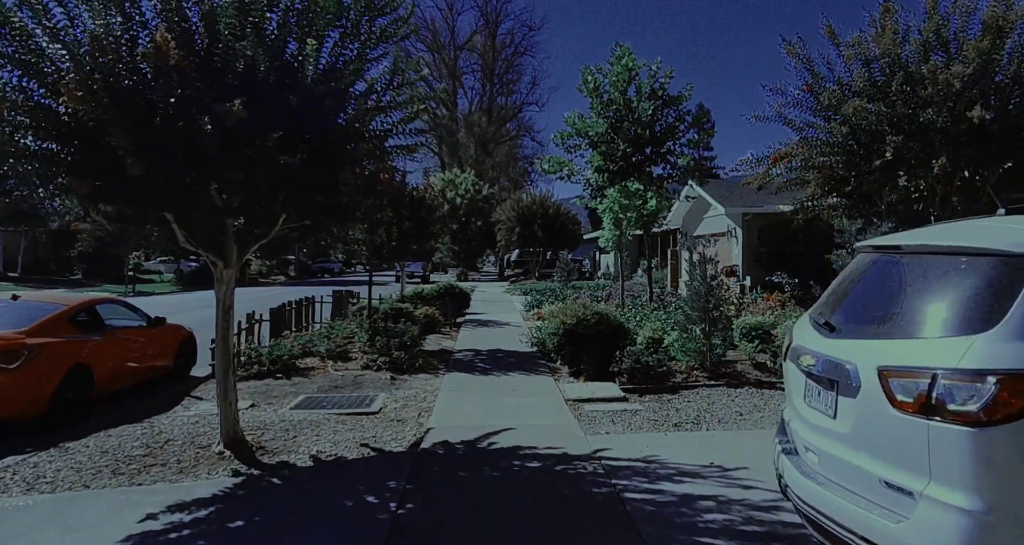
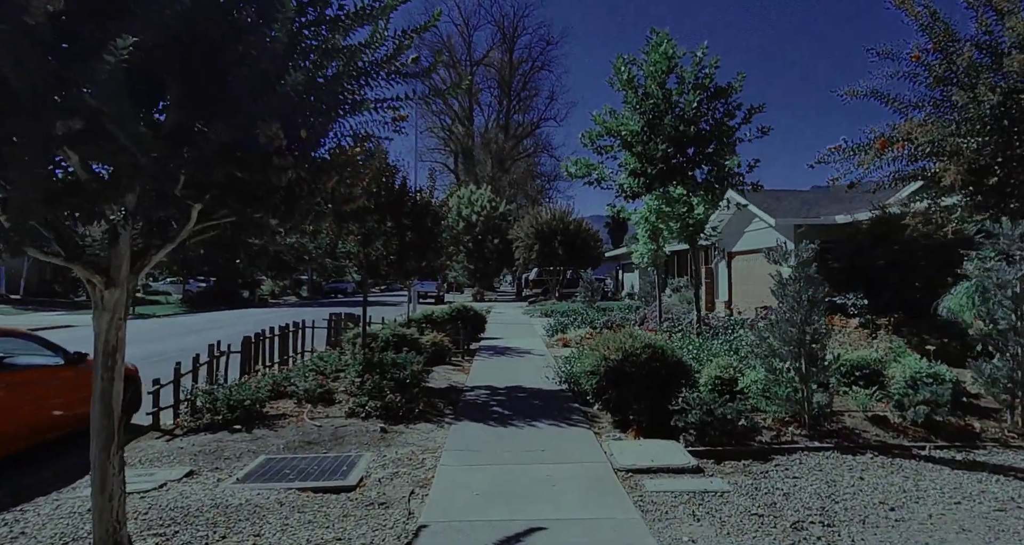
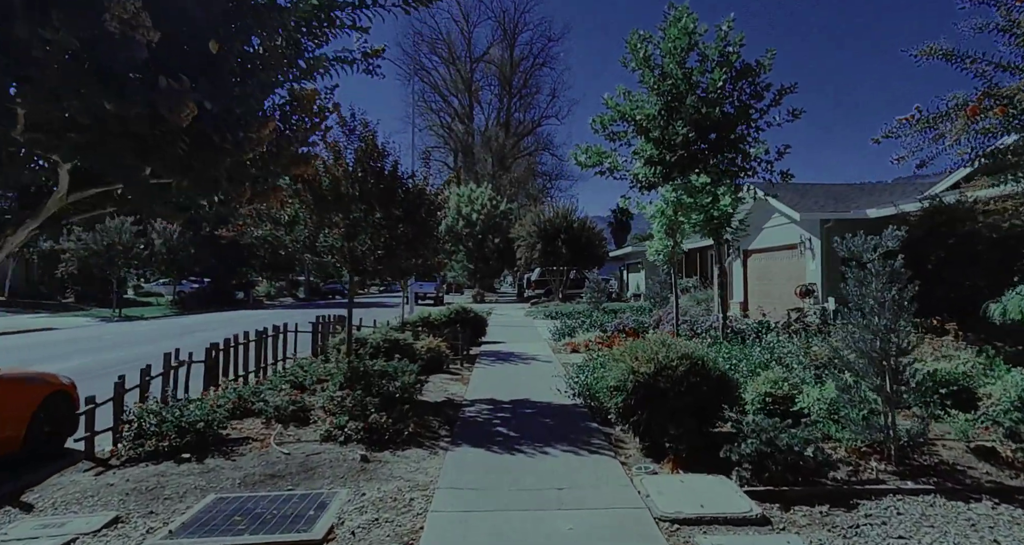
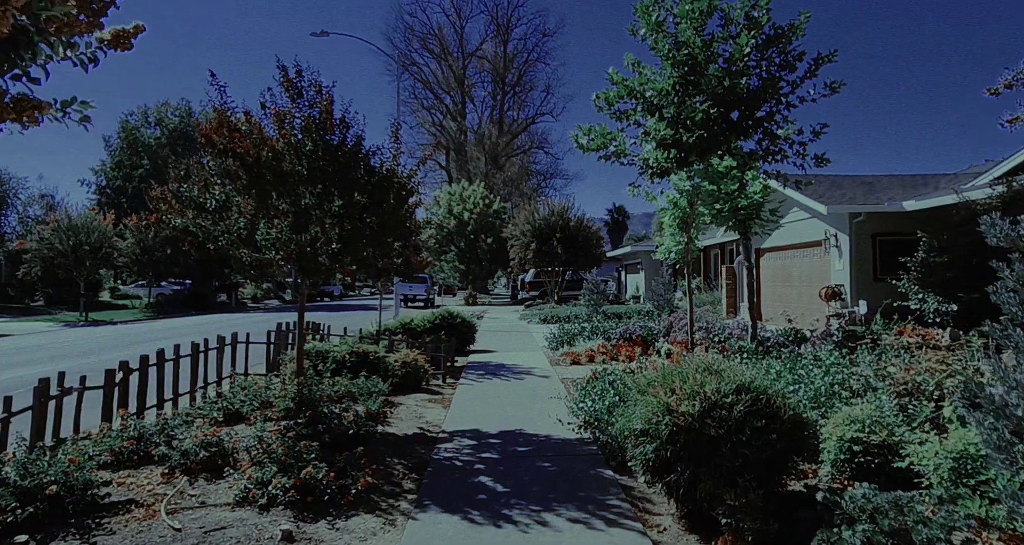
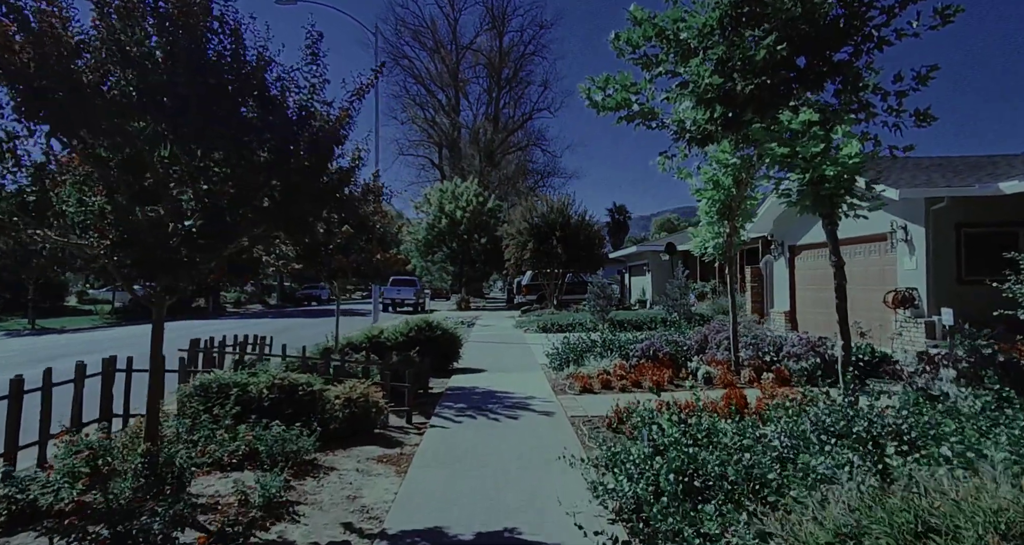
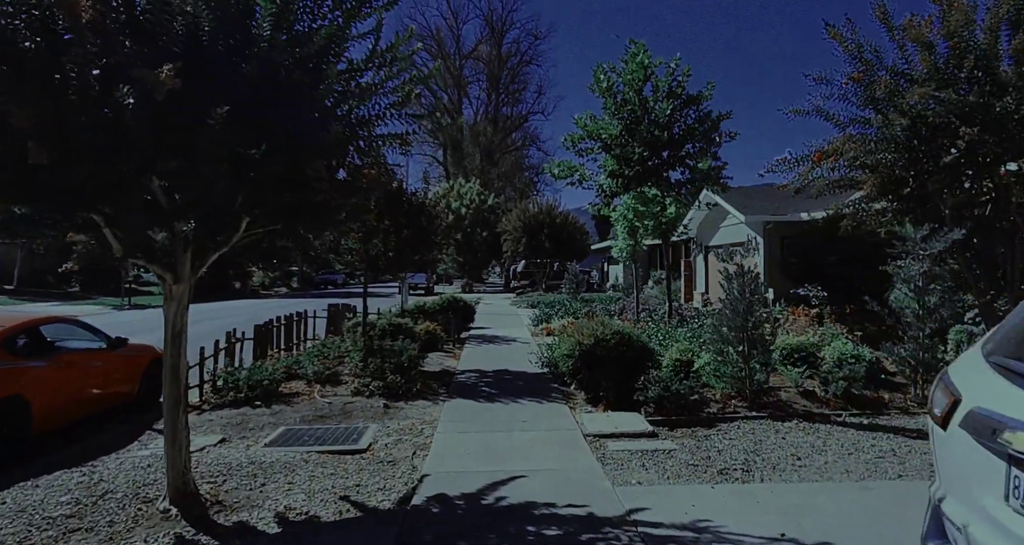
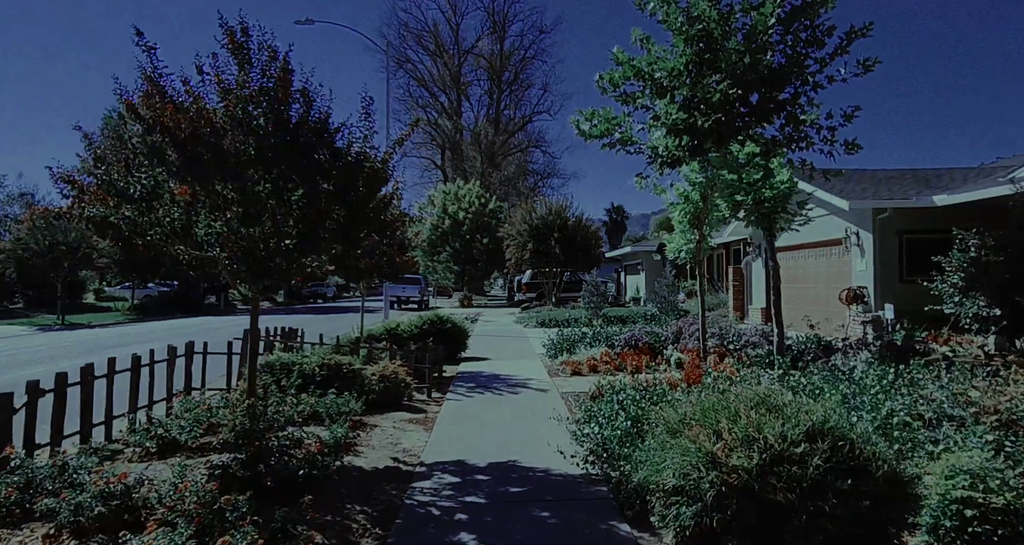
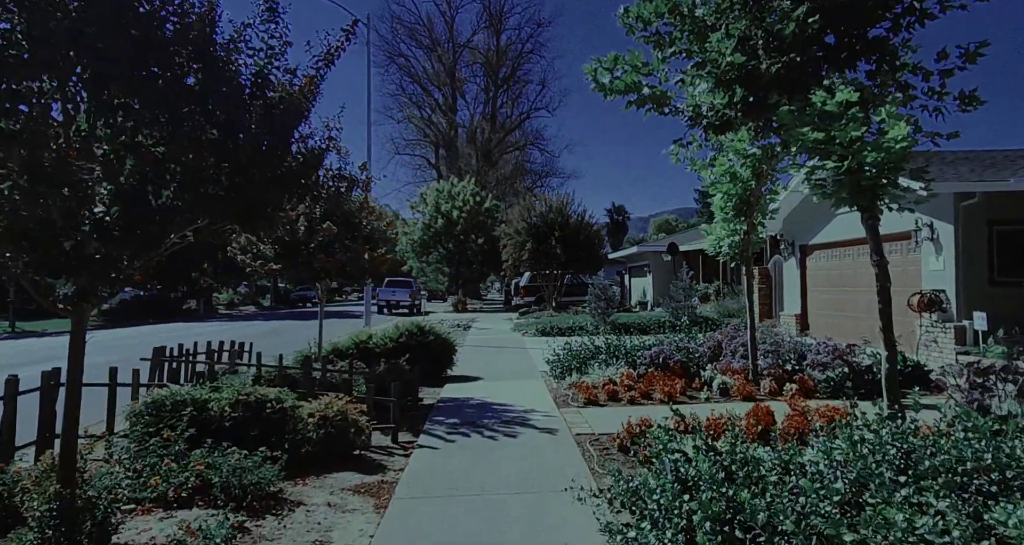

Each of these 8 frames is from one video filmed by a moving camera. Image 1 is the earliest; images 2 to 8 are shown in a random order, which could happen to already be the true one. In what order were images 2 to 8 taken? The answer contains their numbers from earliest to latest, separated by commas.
6, 2, 3, 4, 7, 5, 8
